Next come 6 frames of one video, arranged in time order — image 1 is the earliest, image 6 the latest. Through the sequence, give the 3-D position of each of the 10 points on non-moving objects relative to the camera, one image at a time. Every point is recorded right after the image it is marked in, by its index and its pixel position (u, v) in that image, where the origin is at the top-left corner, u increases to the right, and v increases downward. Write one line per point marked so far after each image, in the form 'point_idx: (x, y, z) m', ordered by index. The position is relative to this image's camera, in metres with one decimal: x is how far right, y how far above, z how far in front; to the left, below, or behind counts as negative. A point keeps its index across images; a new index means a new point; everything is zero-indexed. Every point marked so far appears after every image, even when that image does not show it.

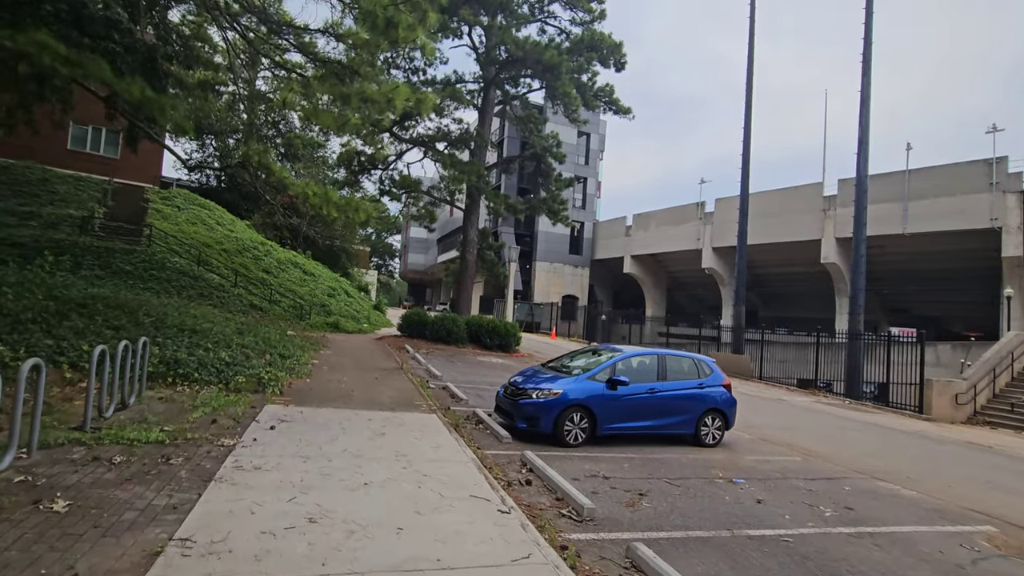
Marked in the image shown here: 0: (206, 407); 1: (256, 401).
0: (-4.0, -1.6, +6.6) m
1: (-3.7, -1.6, +7.3) m
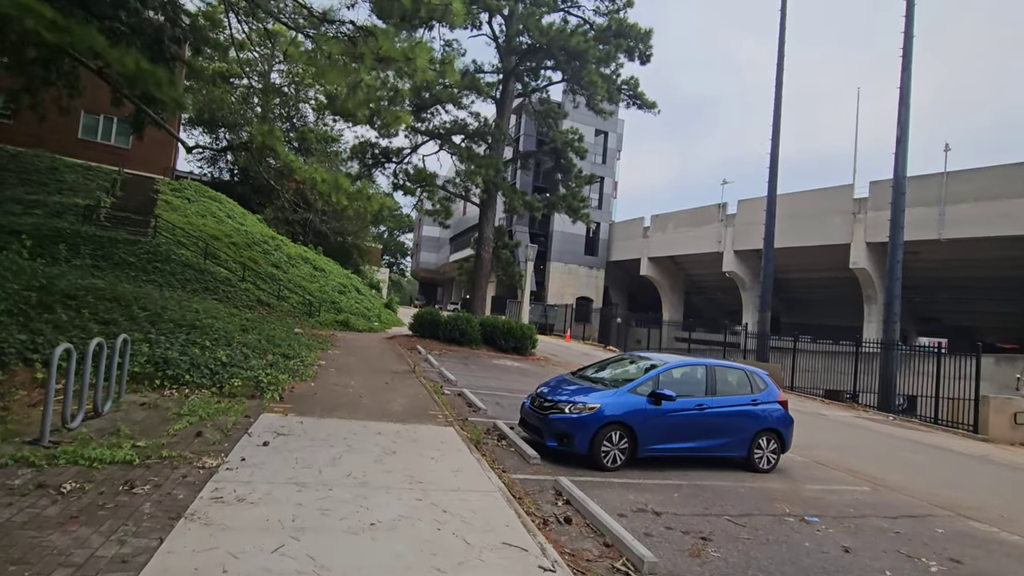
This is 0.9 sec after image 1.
0: (-3.6, -1.5, +5.8) m
1: (-3.3, -1.5, +6.5) m
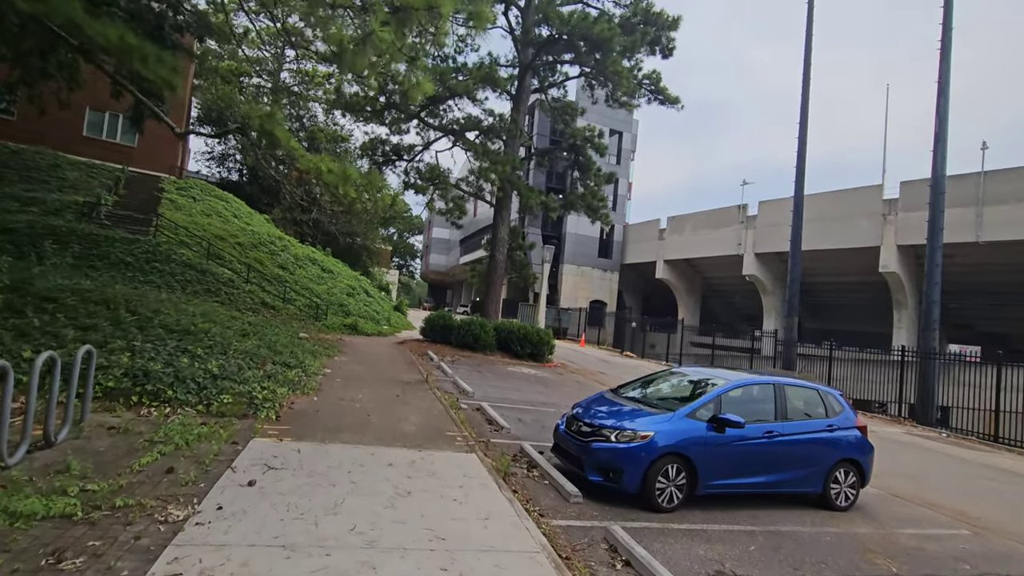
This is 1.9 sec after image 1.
0: (-3.3, -1.5, +4.8) m
1: (-3.0, -1.6, +5.5) m
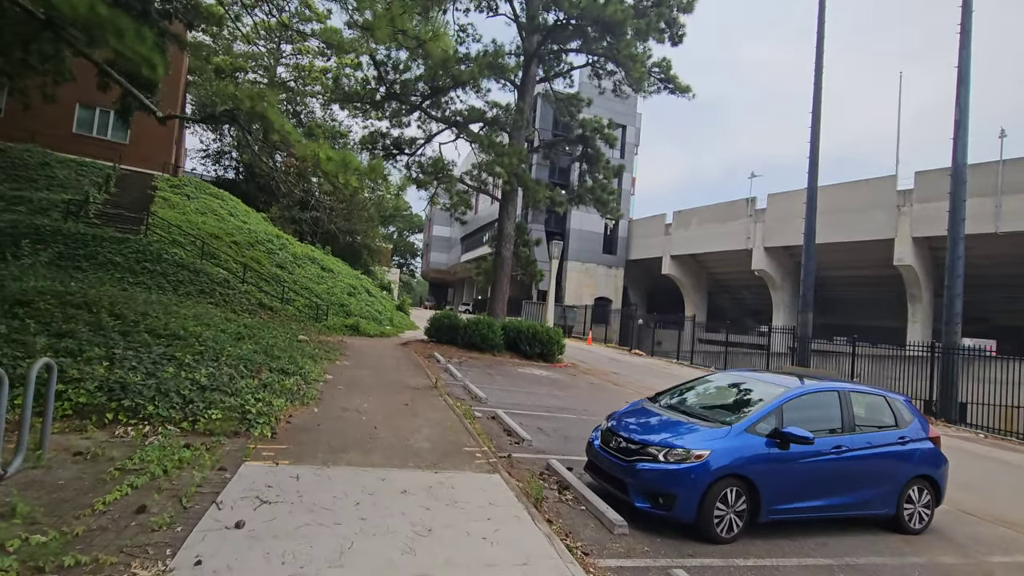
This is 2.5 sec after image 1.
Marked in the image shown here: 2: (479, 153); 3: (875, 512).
0: (-3.0, -1.5, +4.1) m
1: (-2.7, -1.6, +4.8) m
2: (-1.2, +5.0, +18.7) m
3: (+3.6, -2.2, +5.1) m
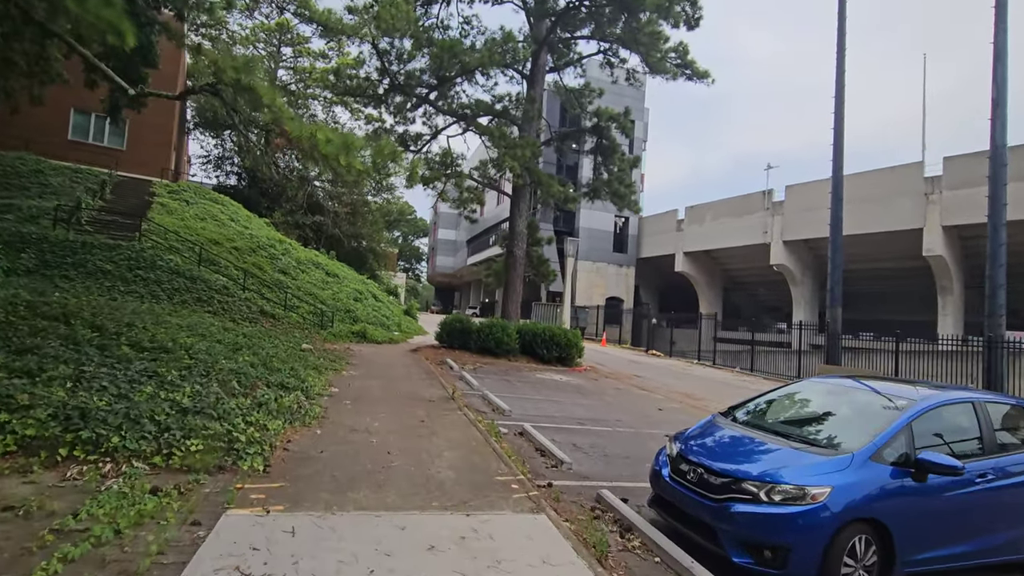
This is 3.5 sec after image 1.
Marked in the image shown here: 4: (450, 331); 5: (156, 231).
0: (-2.6, -1.5, +3.1) m
1: (-2.3, -1.6, +3.8) m
2: (-0.8, +5.0, +17.7) m
3: (+4.1, -2.1, +4.0) m
4: (-2.1, -1.5, +17.2) m
5: (-12.3, +2.0, +17.5) m
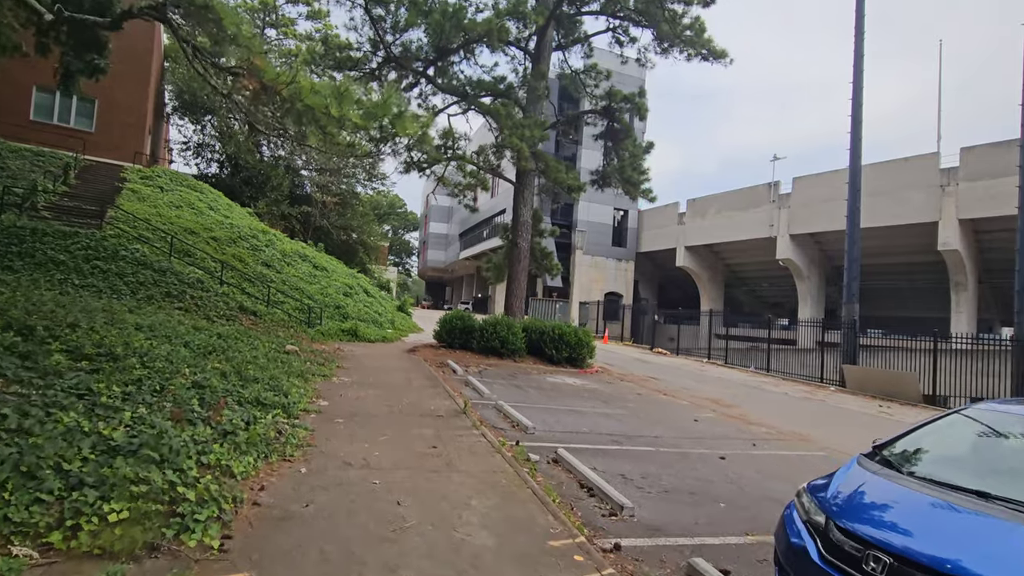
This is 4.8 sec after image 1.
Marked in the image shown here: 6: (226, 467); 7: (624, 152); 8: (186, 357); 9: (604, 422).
0: (-2.1, -1.5, +1.6) m
1: (-1.8, -1.5, +2.3) m
2: (-0.7, +5.2, +16.2) m
3: (+4.5, -2.1, +2.7) m
4: (-1.9, -1.3, +15.7) m
5: (-12.2, +2.2, +15.8) m
6: (-2.3, -1.4, +4.0) m
7: (+4.1, +4.9, +18.2) m
8: (-4.9, -1.0, +7.6) m
9: (+1.6, -2.3, +8.8) m
